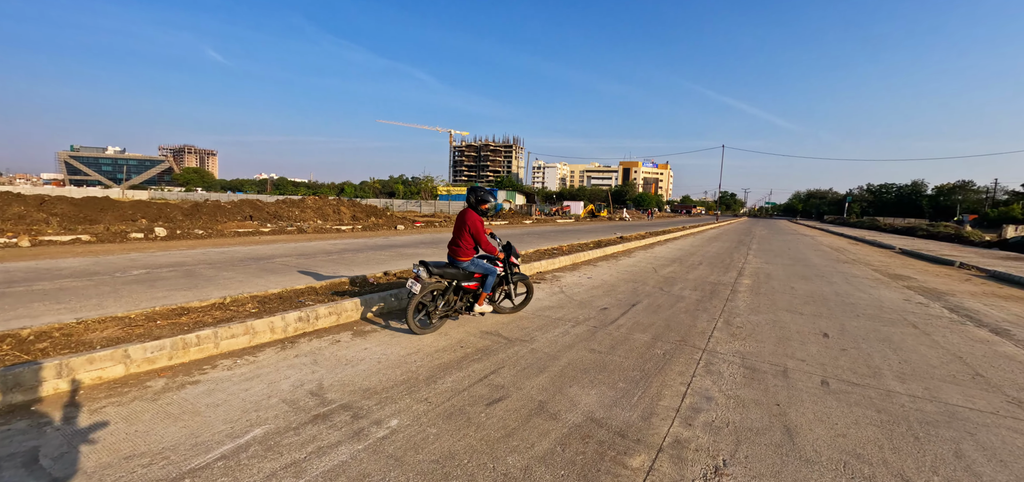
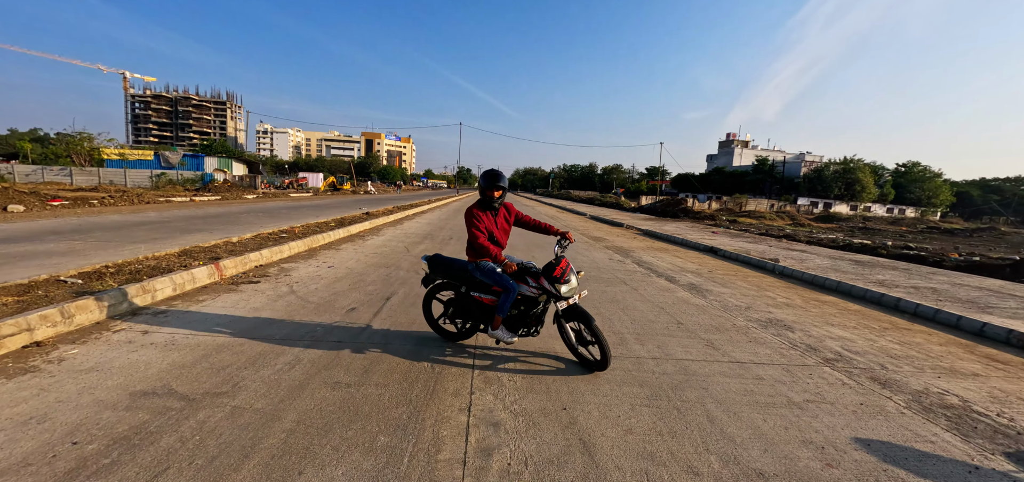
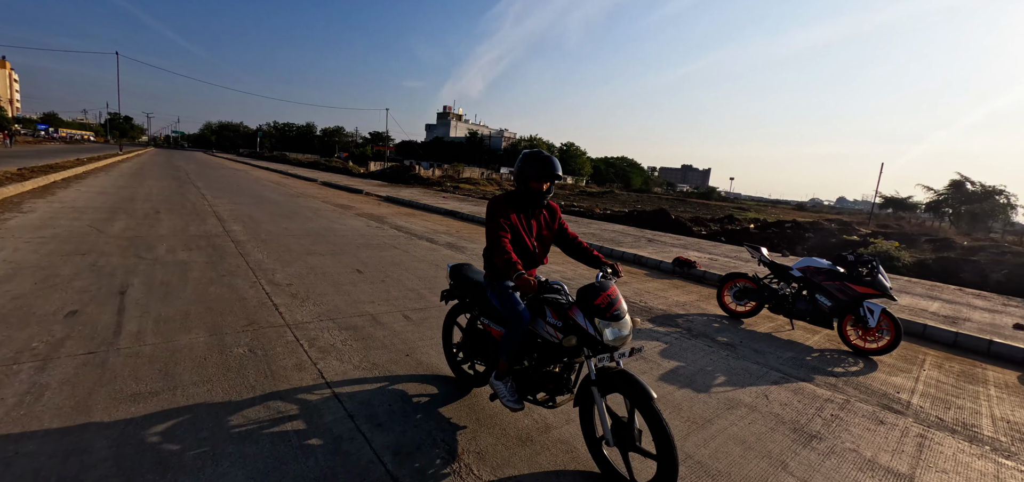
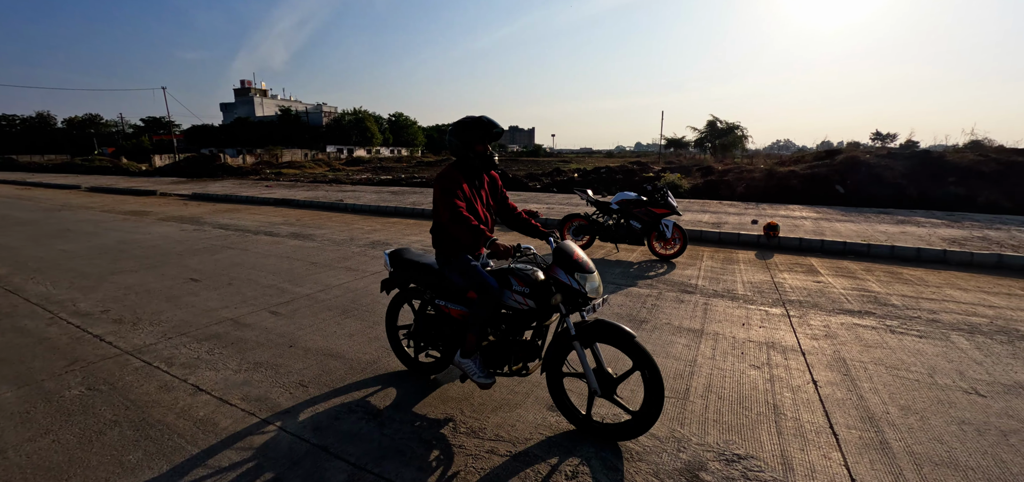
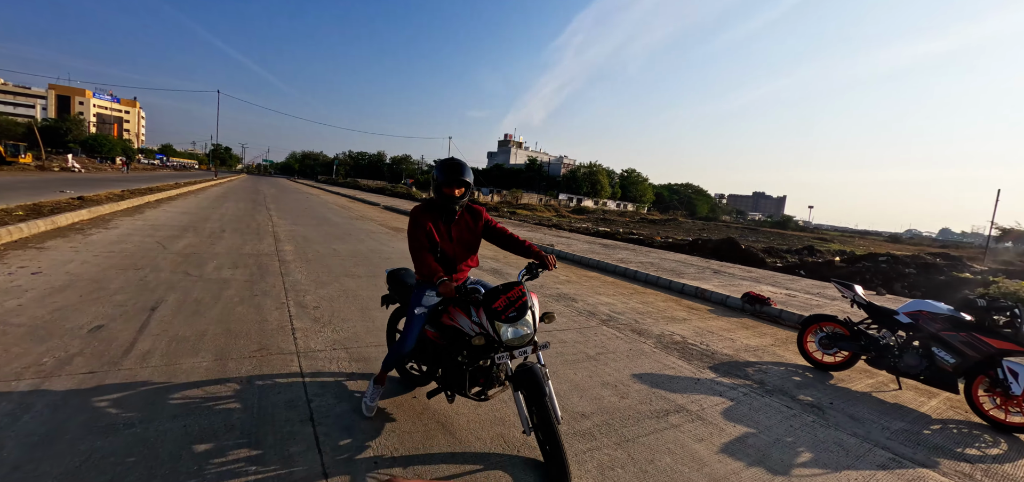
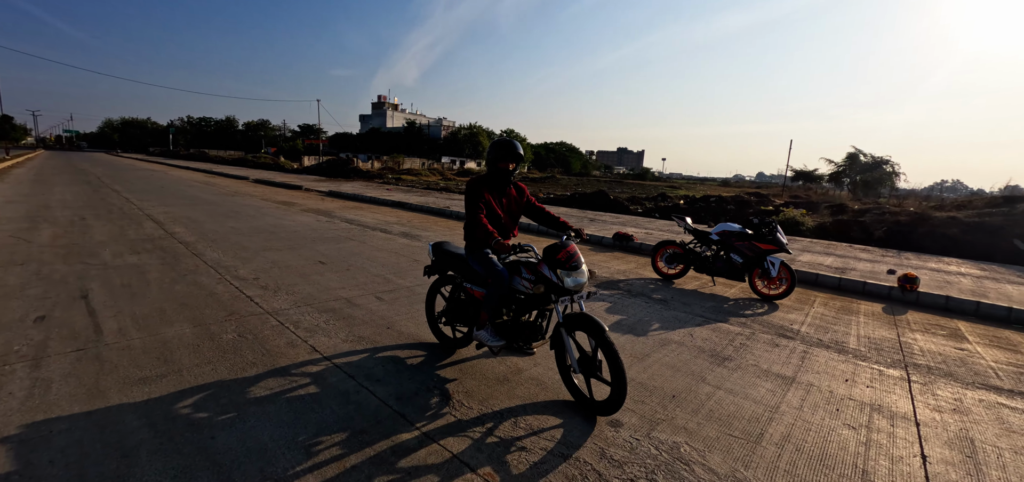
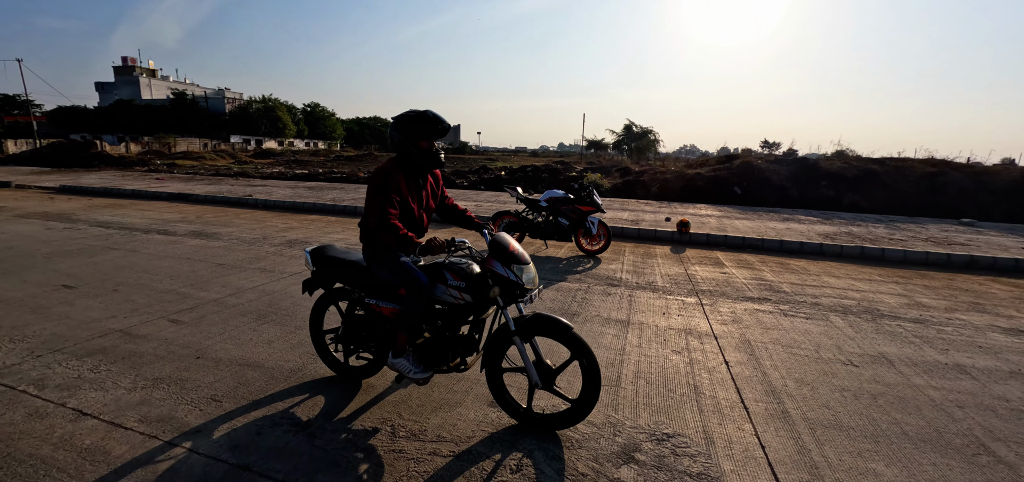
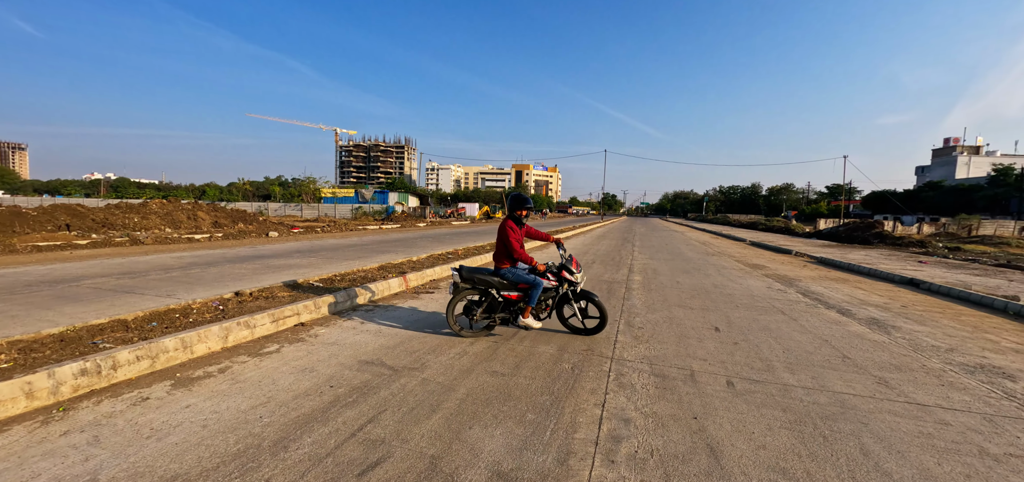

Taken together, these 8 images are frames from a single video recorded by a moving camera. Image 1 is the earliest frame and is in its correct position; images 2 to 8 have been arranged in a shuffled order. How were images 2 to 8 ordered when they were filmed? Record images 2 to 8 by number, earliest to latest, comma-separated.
8, 2, 5, 3, 6, 4, 7
